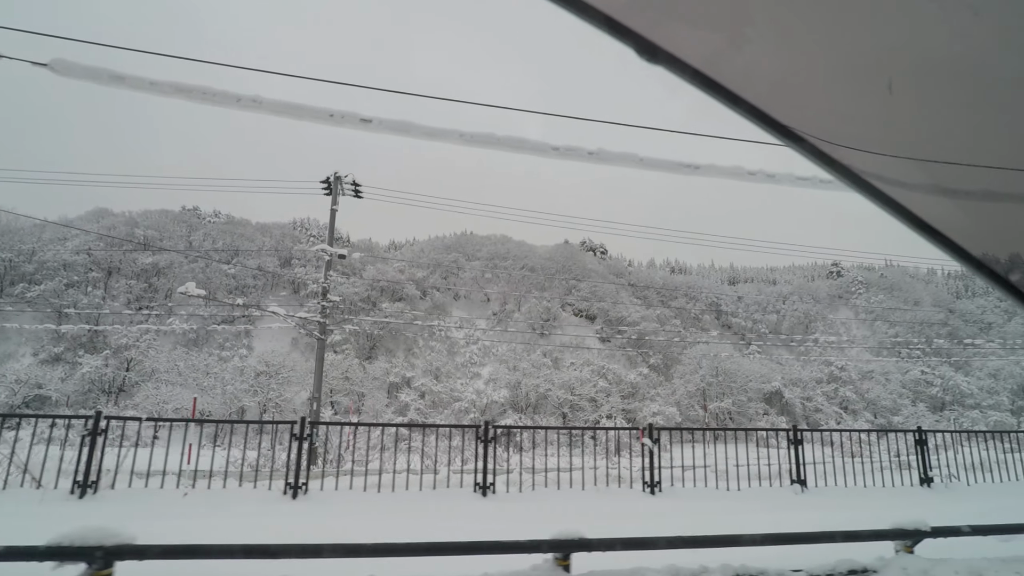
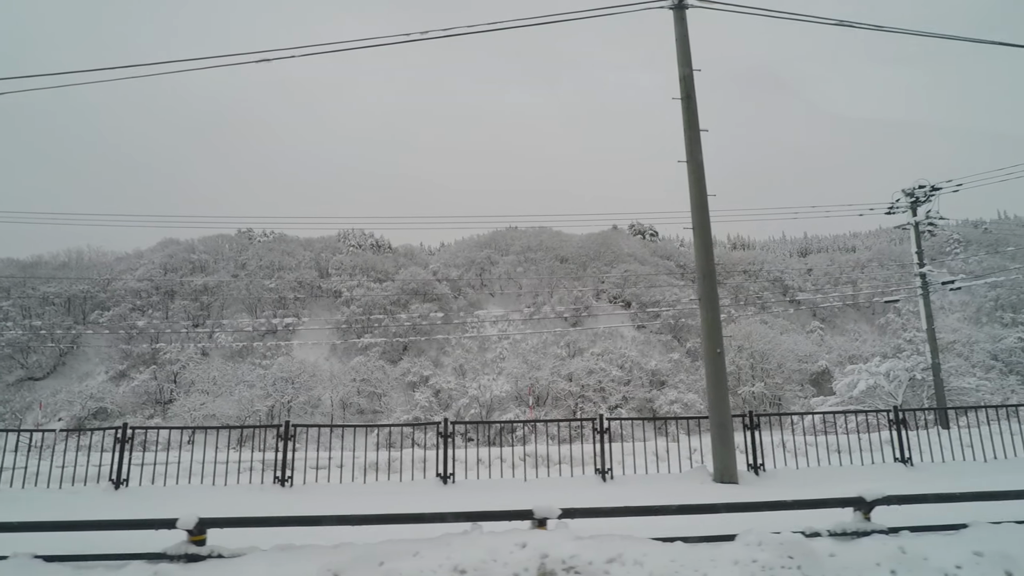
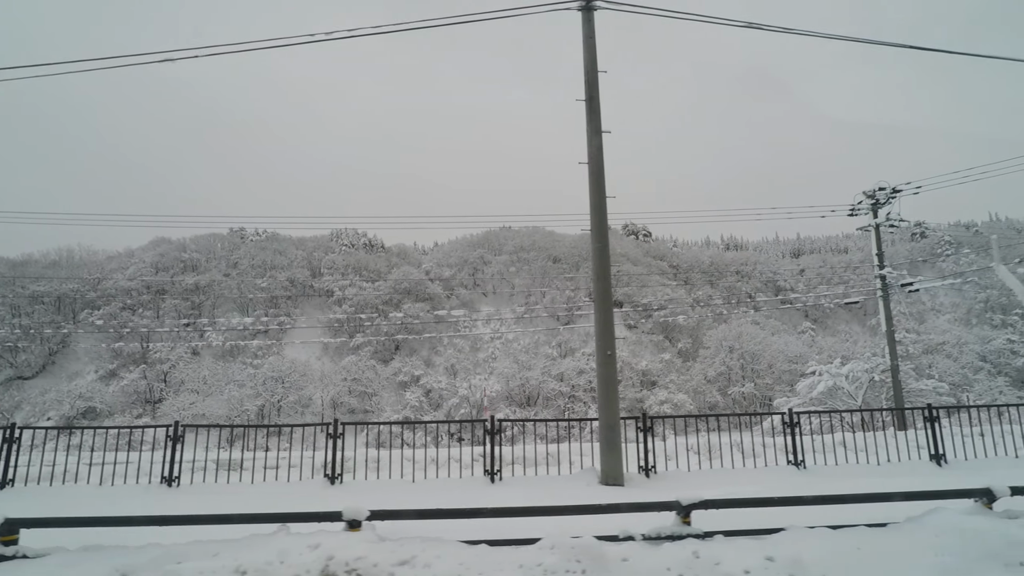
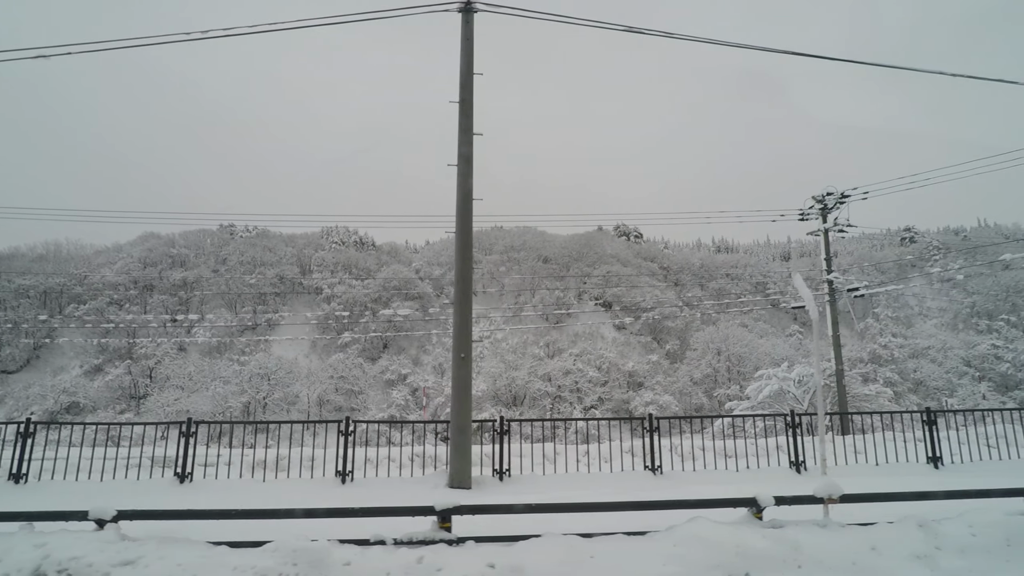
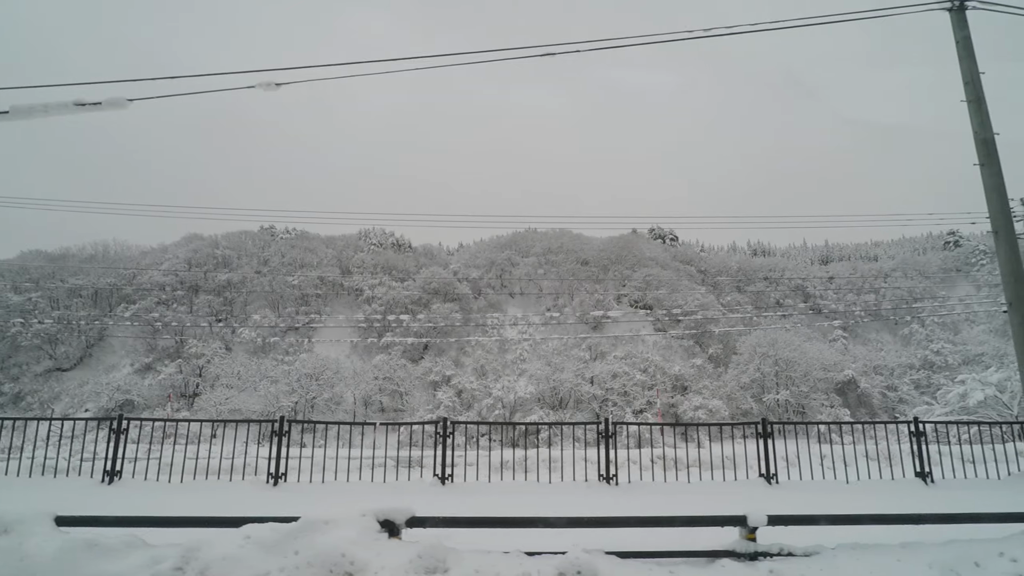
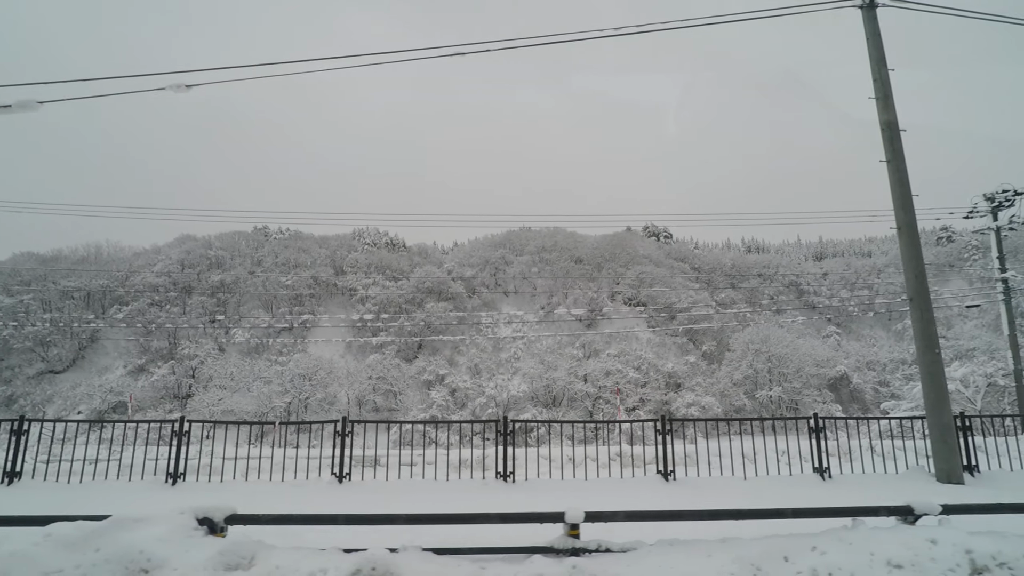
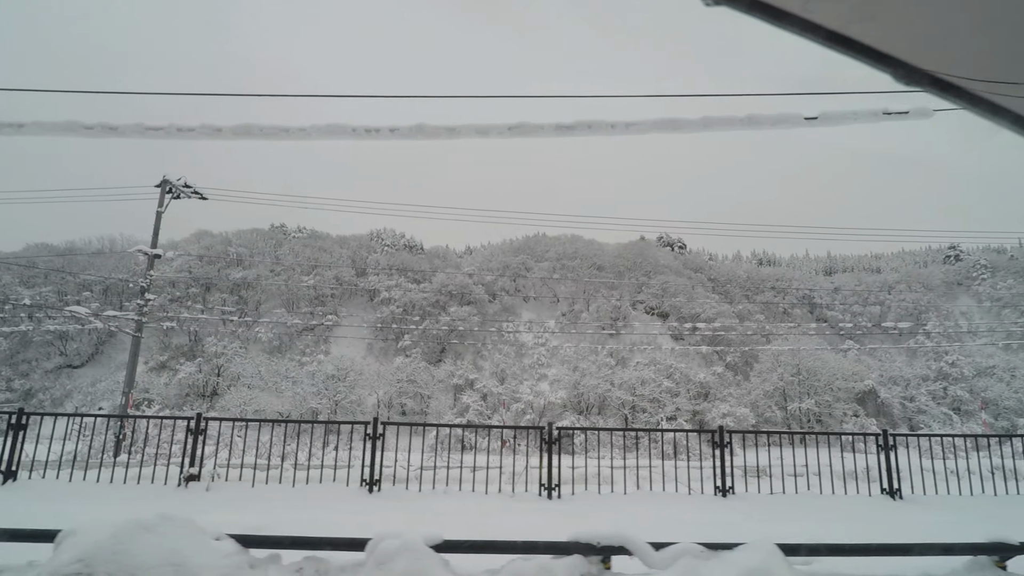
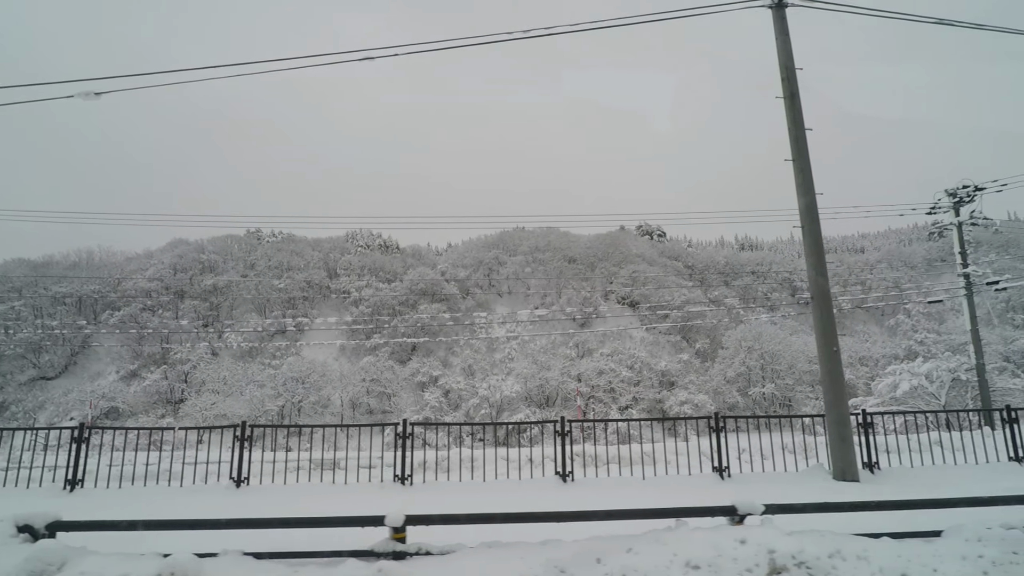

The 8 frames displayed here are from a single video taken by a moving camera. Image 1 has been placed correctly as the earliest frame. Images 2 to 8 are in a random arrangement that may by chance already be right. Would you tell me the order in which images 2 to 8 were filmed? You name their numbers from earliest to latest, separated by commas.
7, 5, 6, 8, 2, 3, 4
